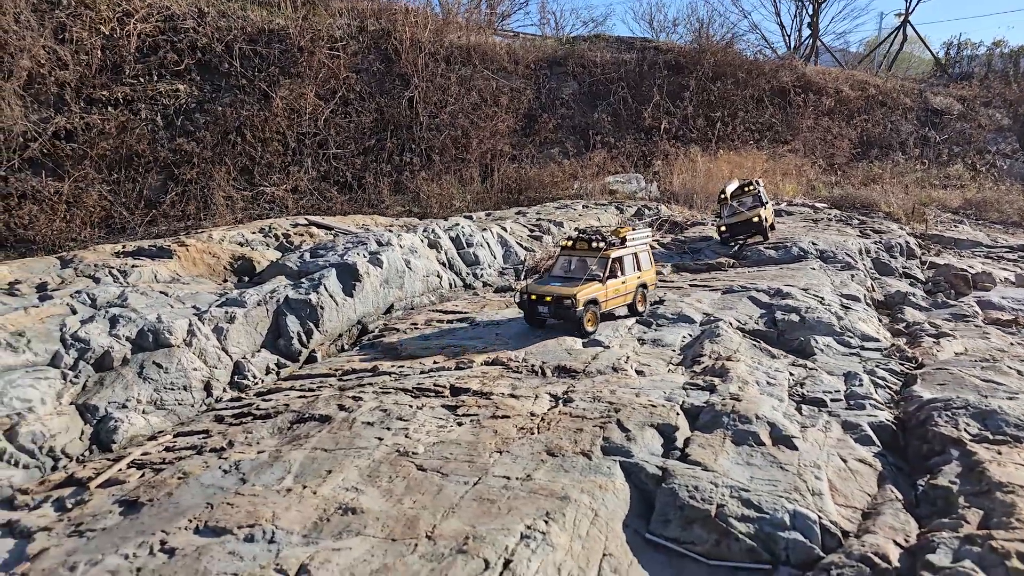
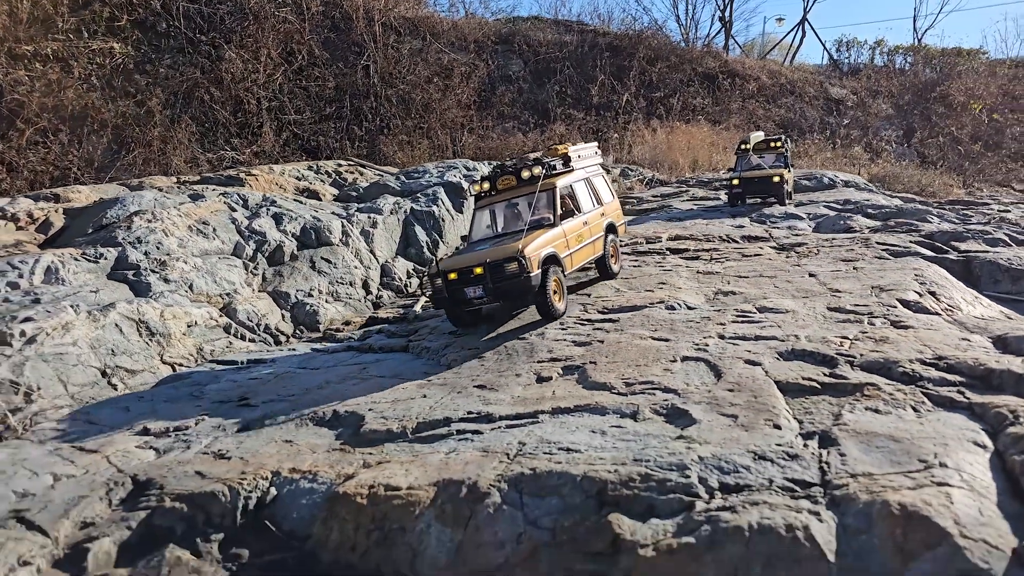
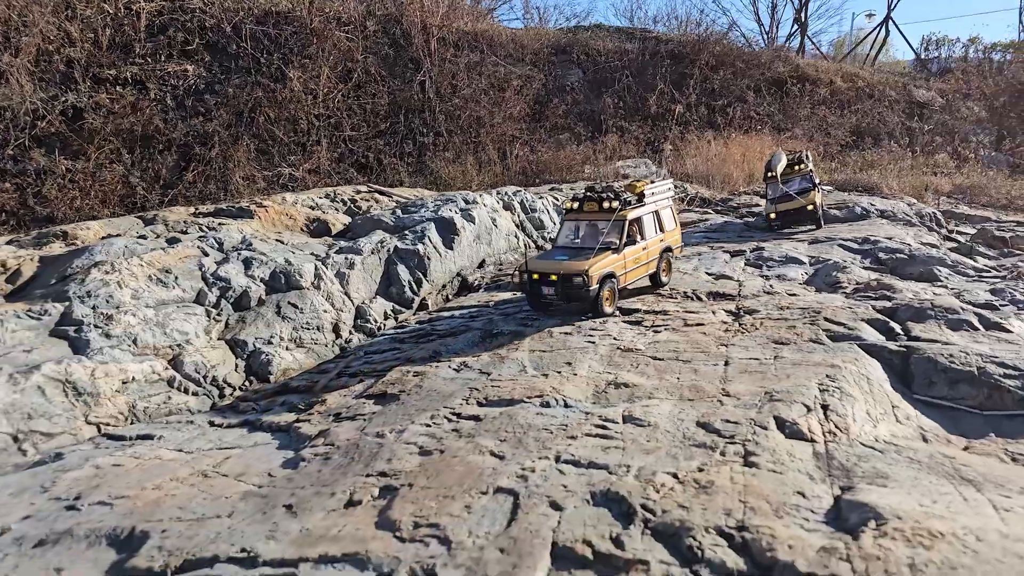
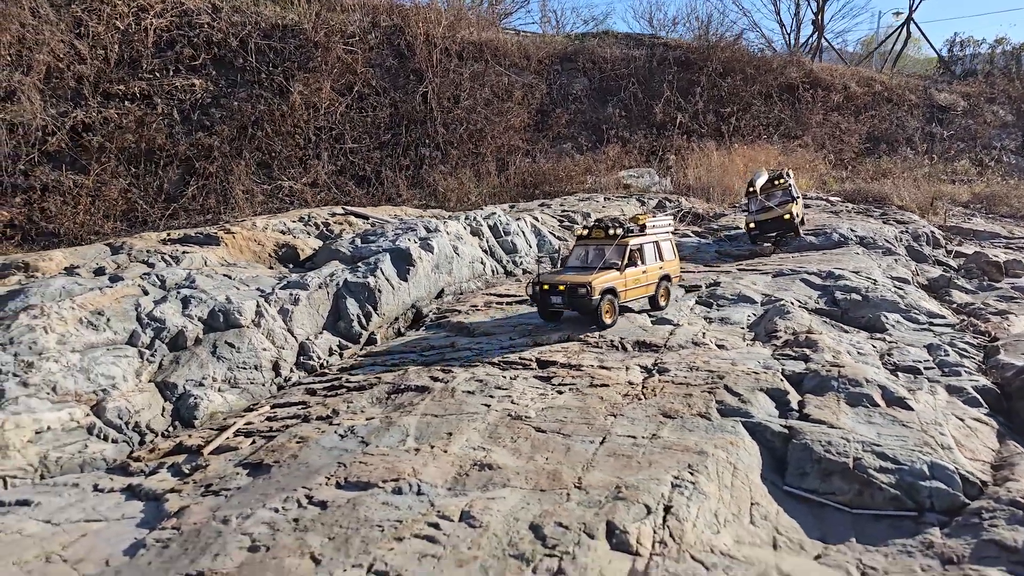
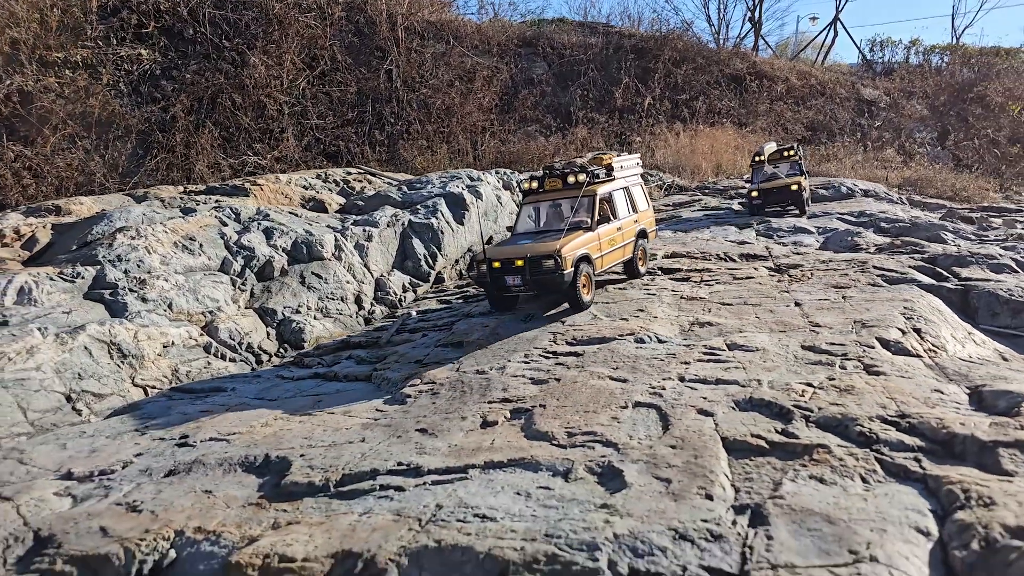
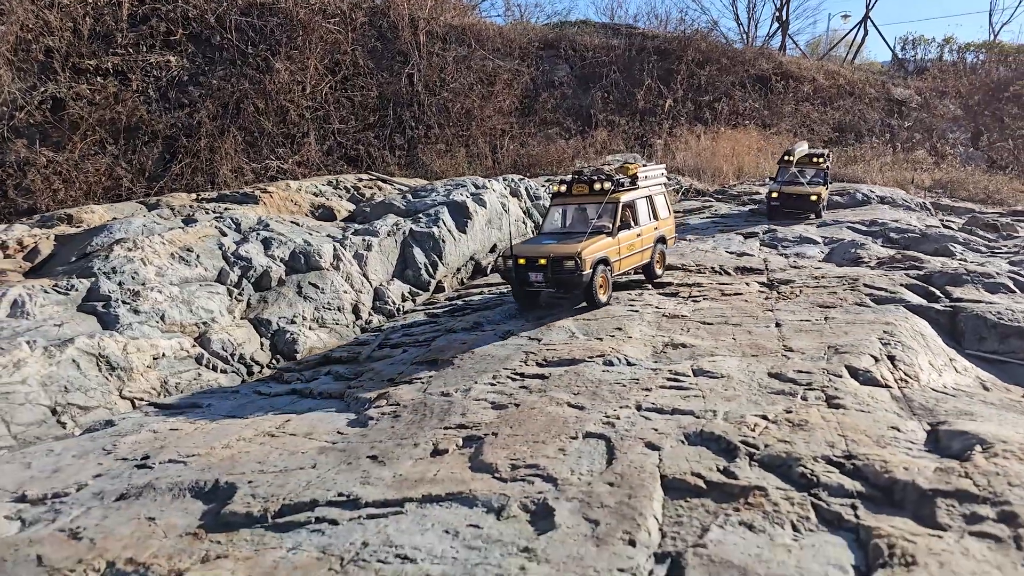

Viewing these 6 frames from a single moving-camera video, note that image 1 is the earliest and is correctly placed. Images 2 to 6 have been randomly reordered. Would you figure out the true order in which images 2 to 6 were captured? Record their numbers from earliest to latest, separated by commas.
4, 3, 6, 5, 2
